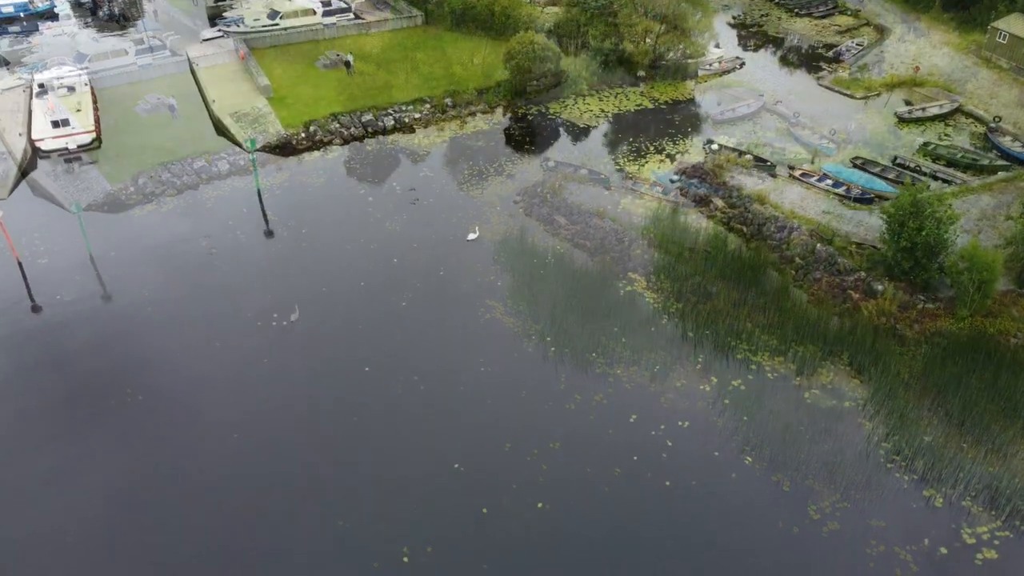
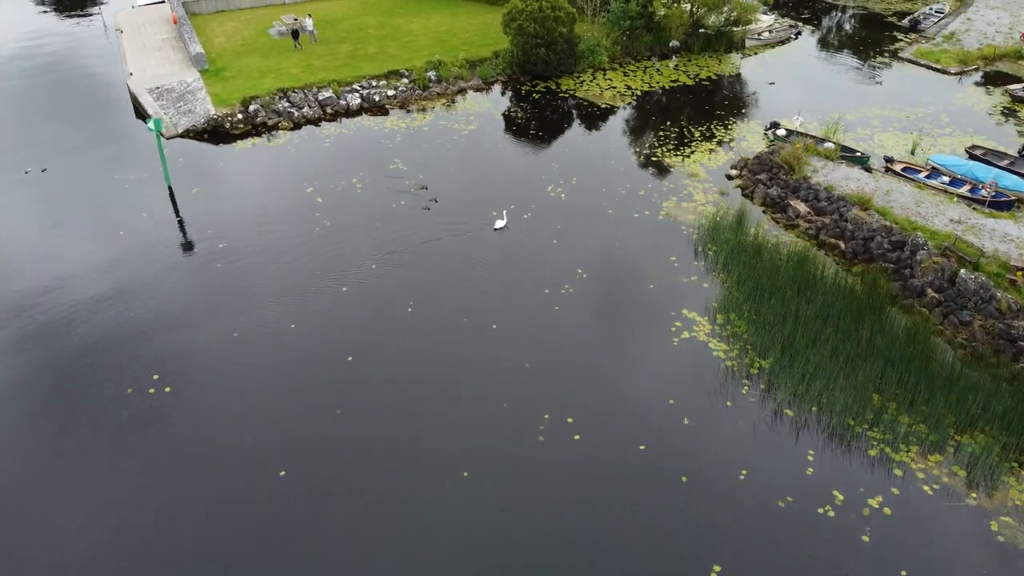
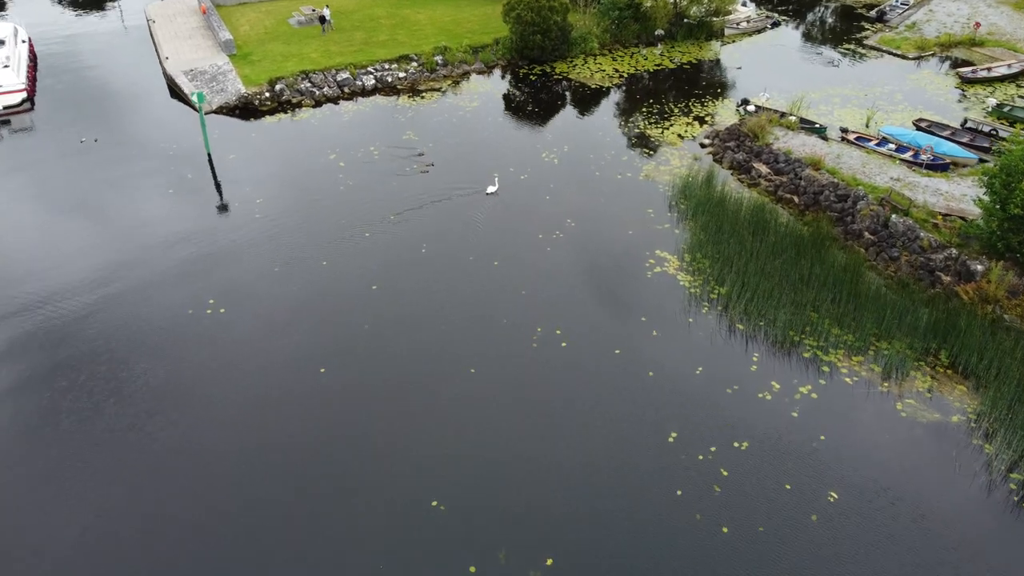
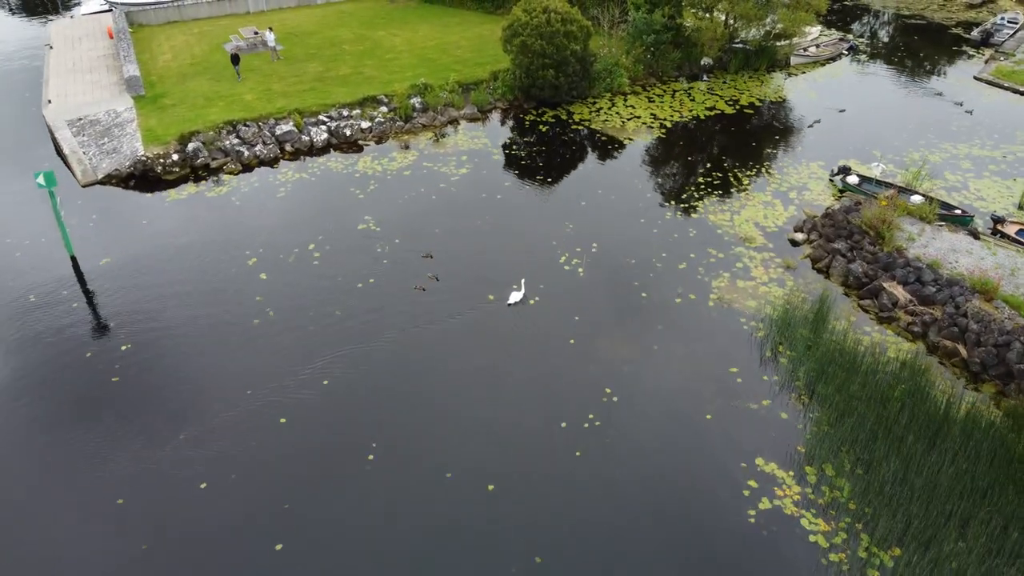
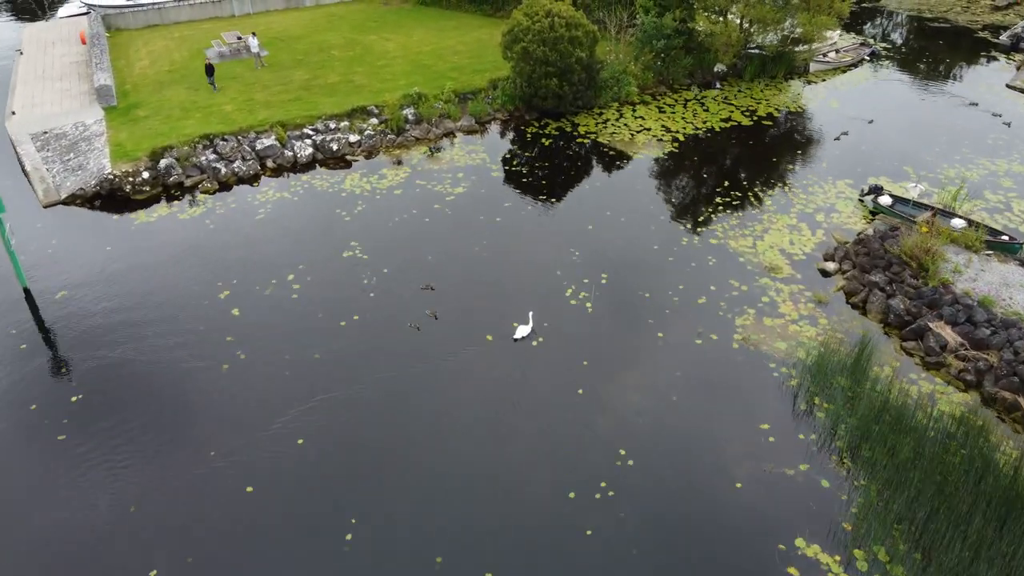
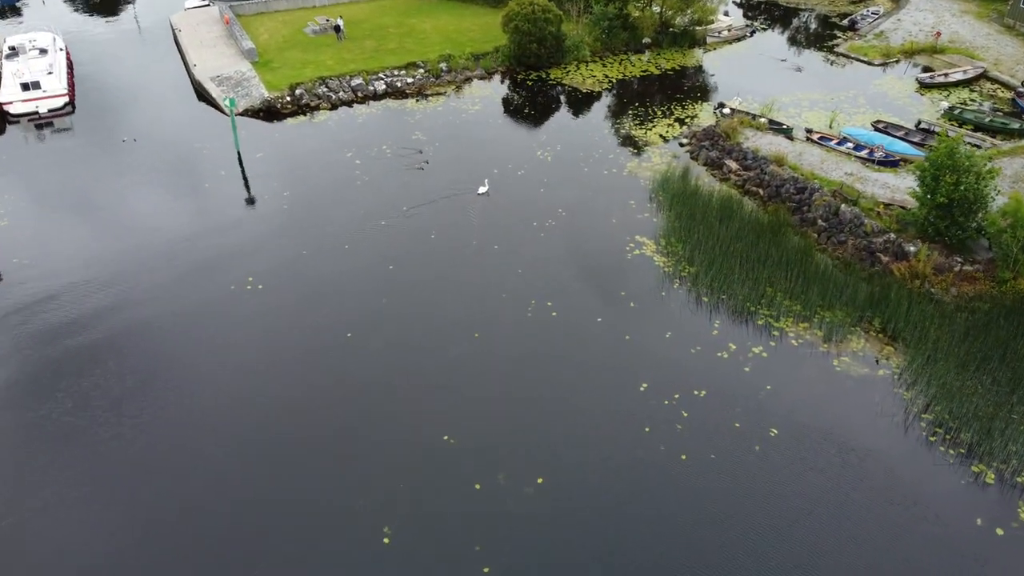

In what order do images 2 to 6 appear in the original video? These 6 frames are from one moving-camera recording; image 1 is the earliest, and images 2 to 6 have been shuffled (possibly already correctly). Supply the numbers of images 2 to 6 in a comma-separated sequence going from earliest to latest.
6, 3, 2, 4, 5
